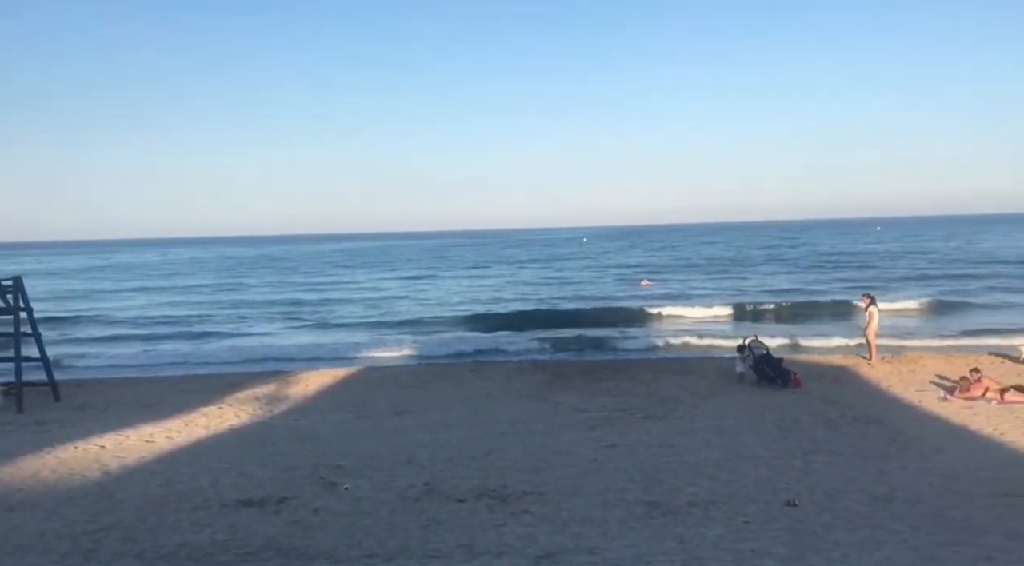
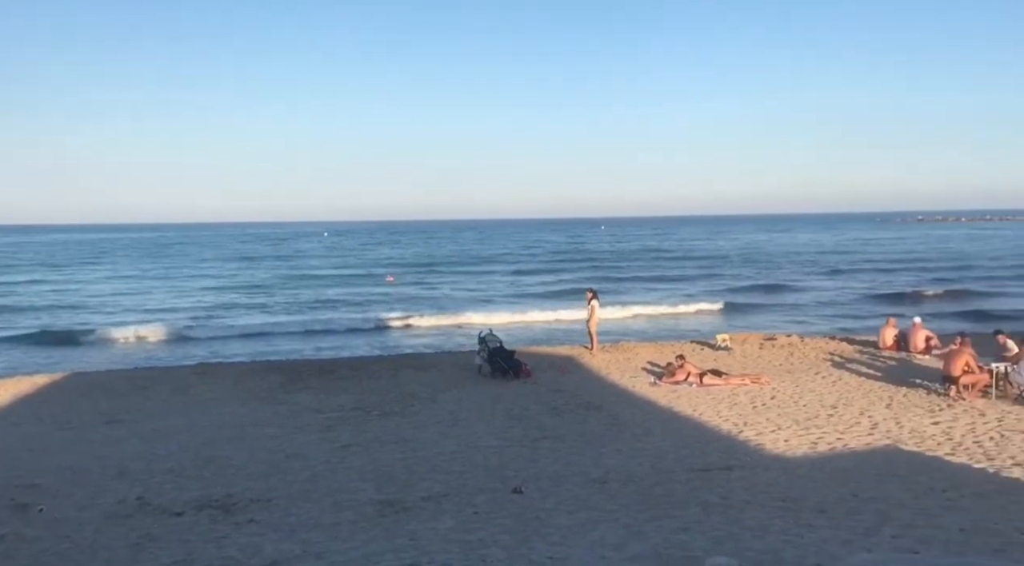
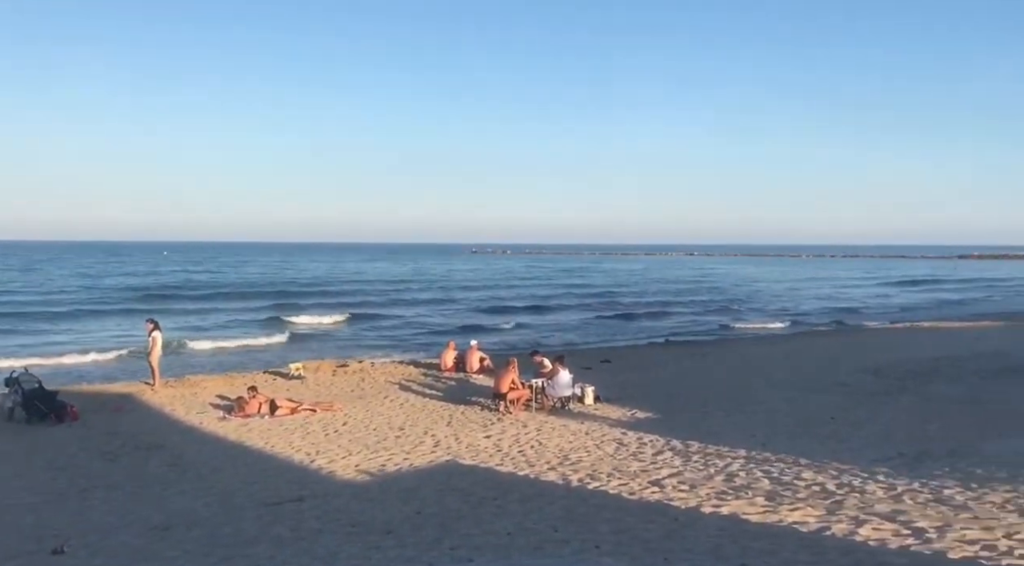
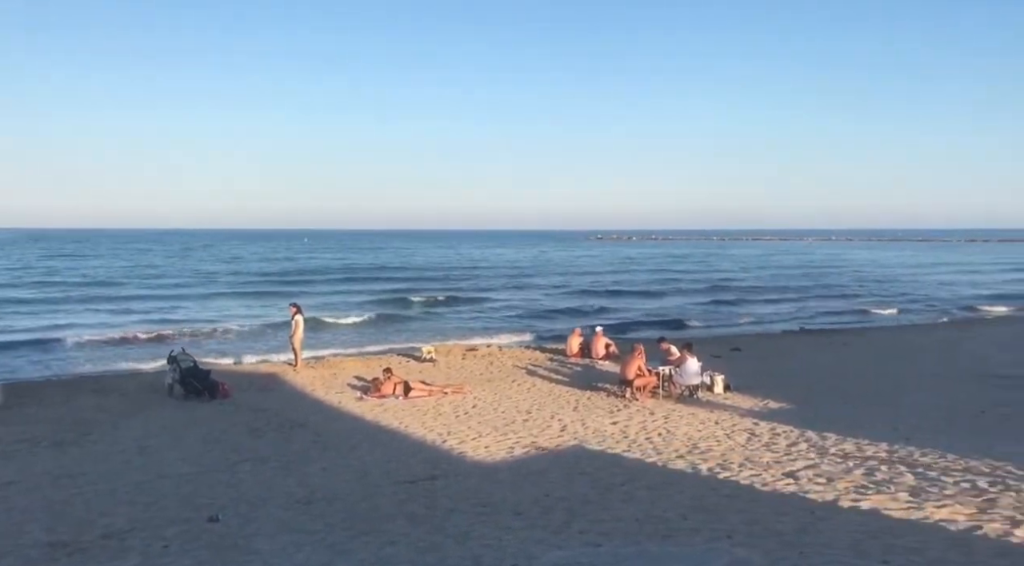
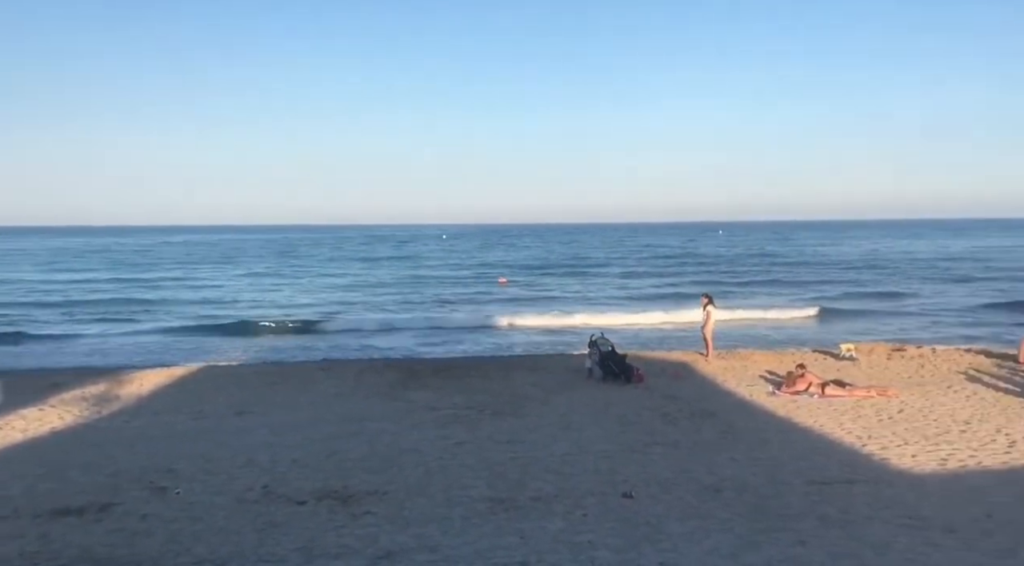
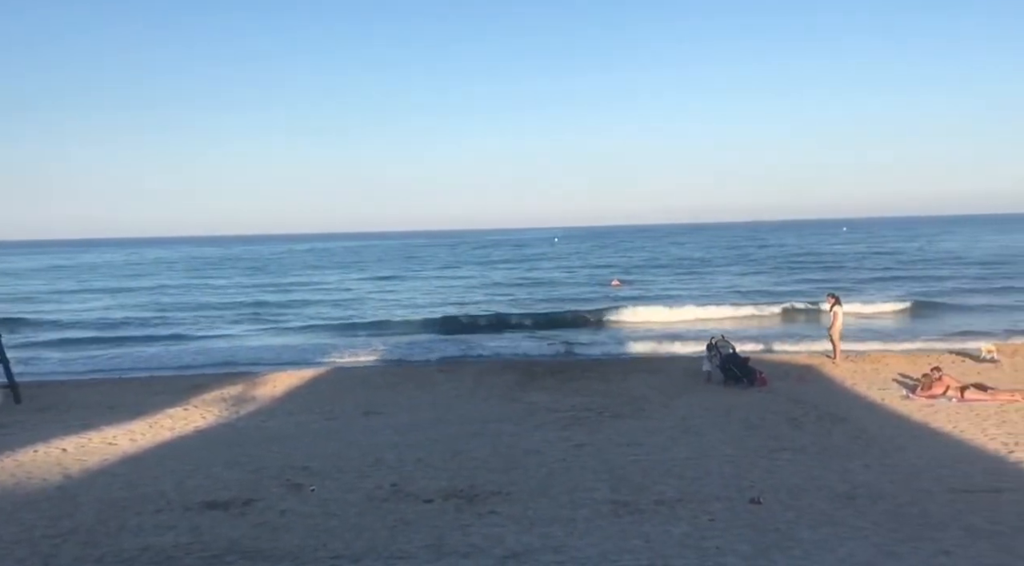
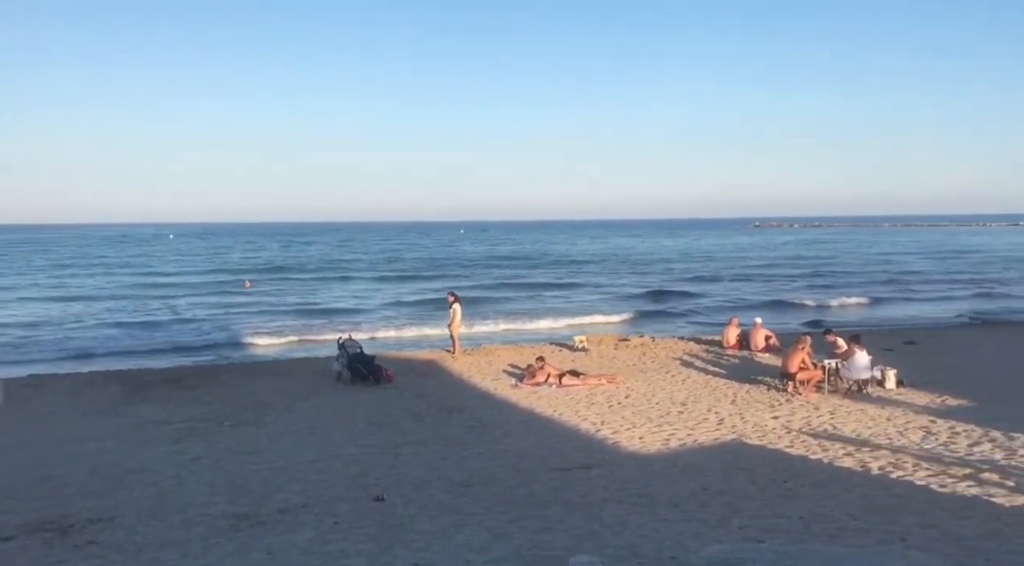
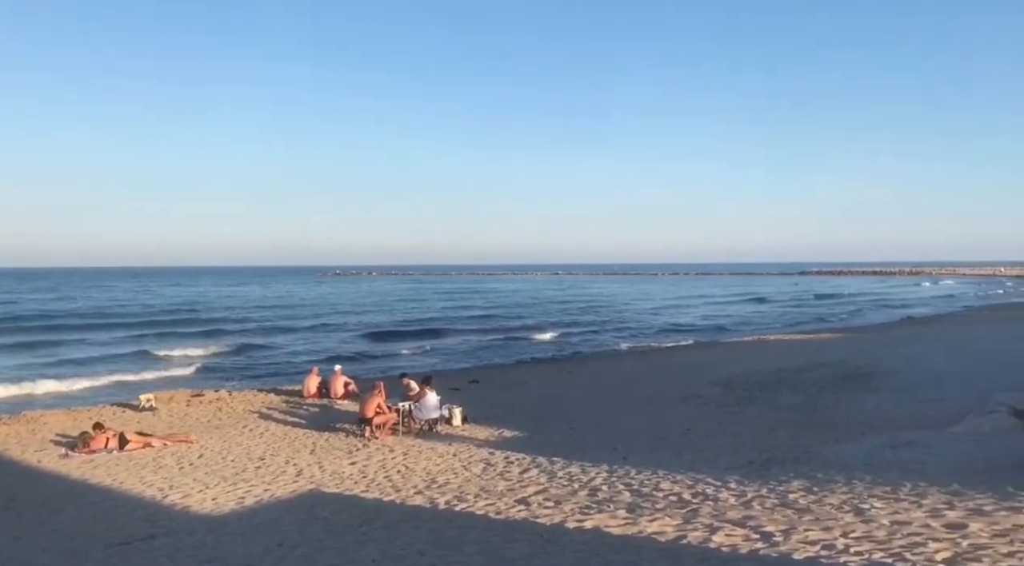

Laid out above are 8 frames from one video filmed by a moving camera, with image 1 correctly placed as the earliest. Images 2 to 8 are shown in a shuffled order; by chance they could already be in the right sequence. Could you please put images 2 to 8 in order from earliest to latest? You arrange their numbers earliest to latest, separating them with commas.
6, 5, 2, 7, 4, 3, 8
